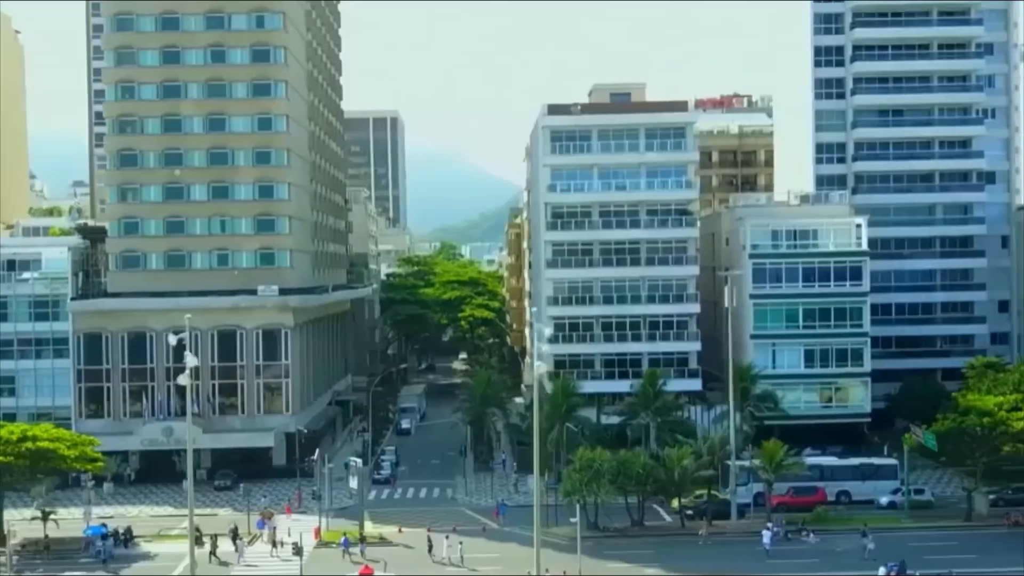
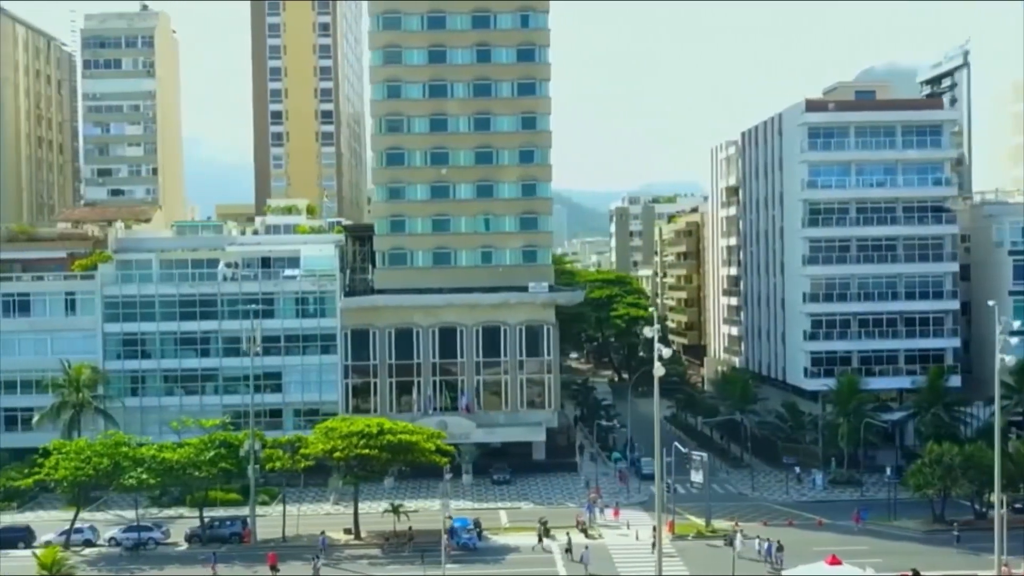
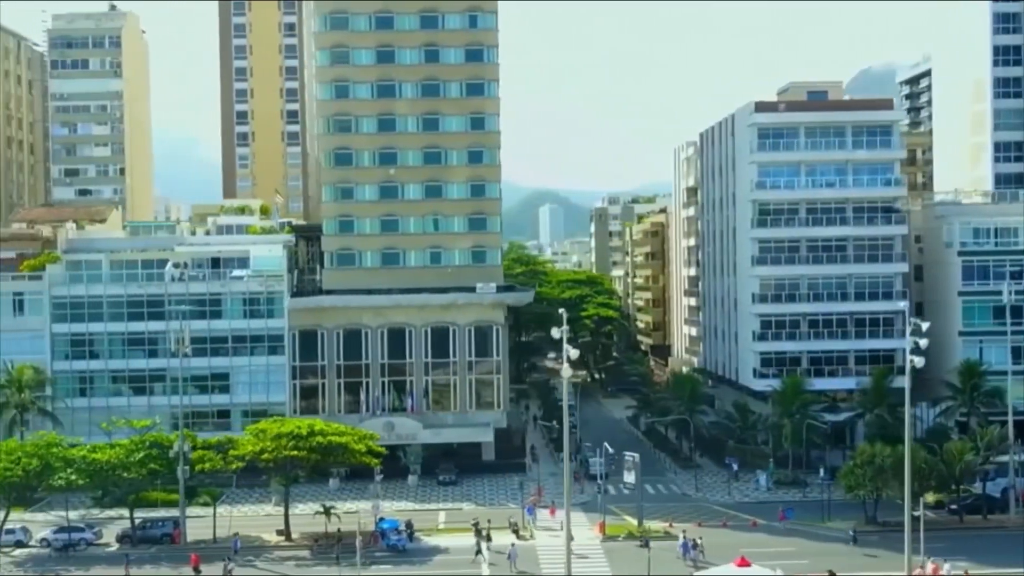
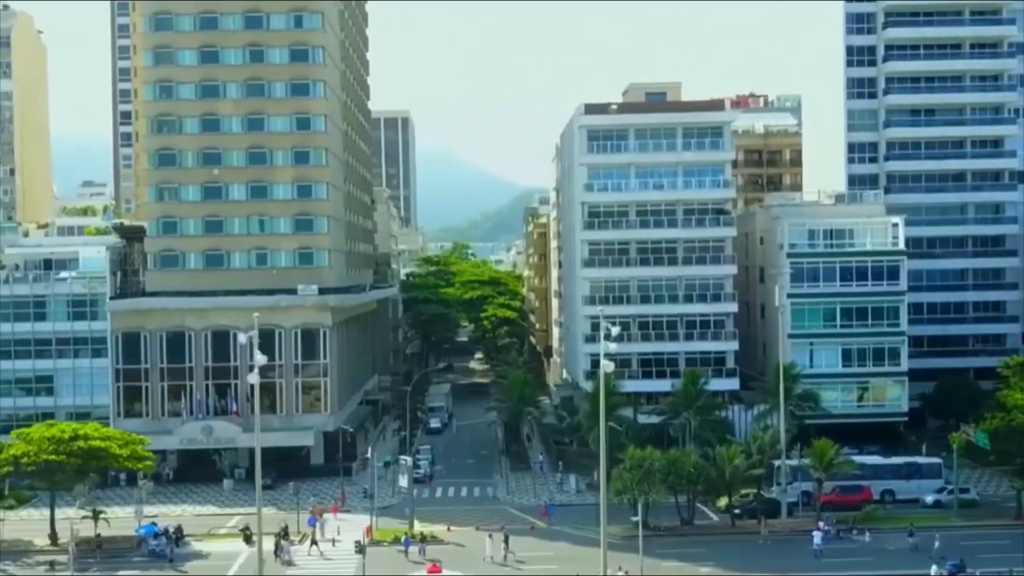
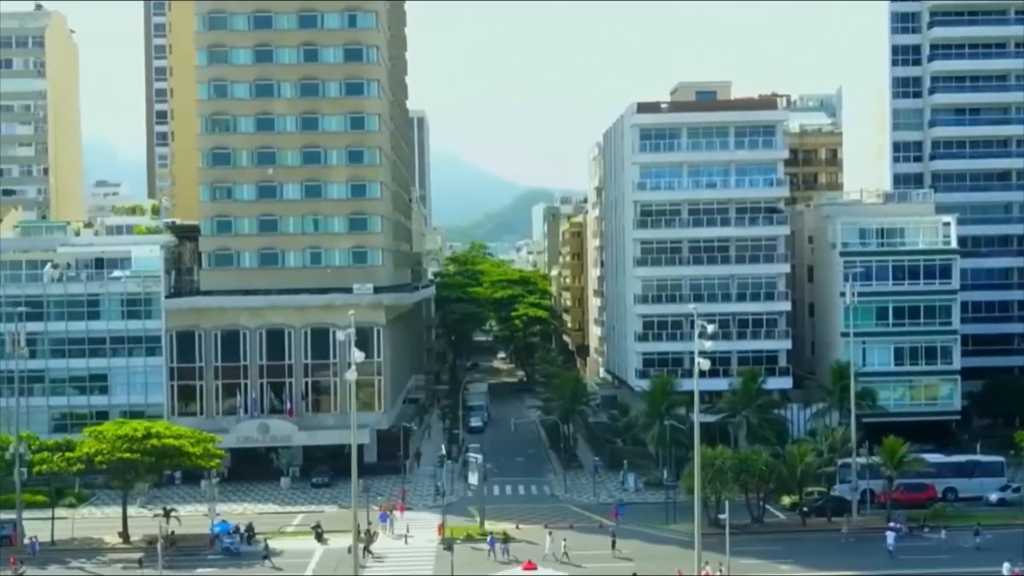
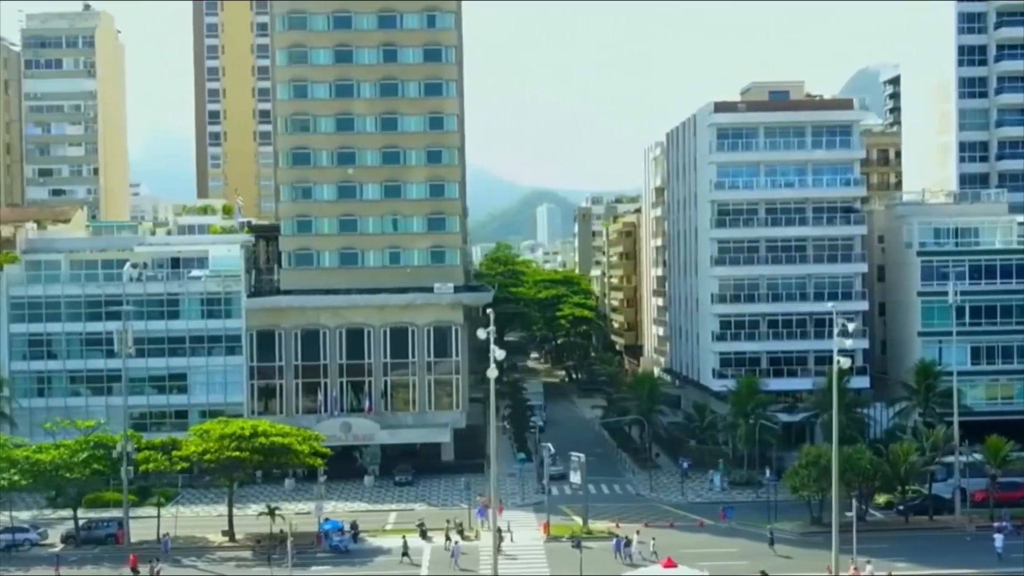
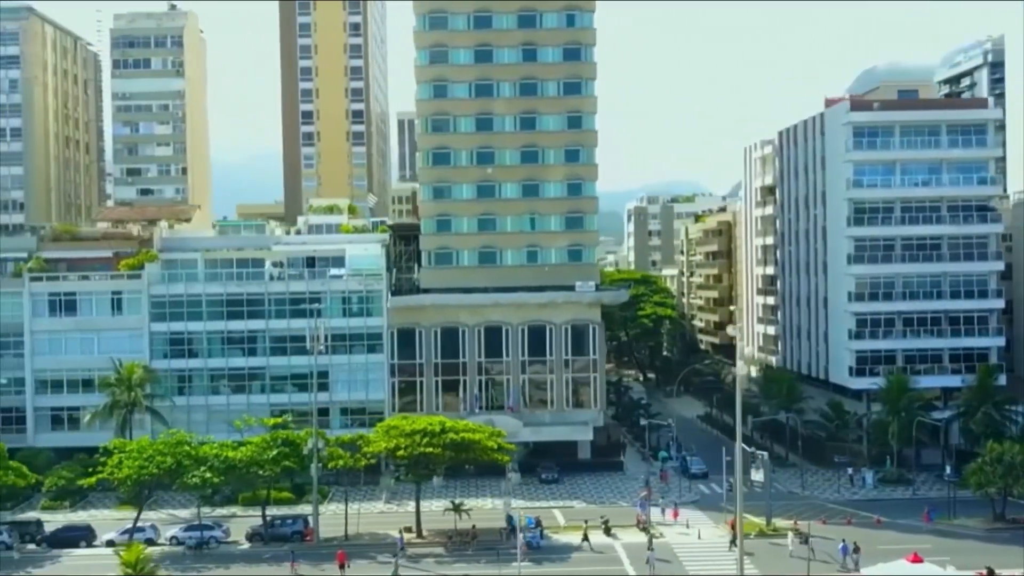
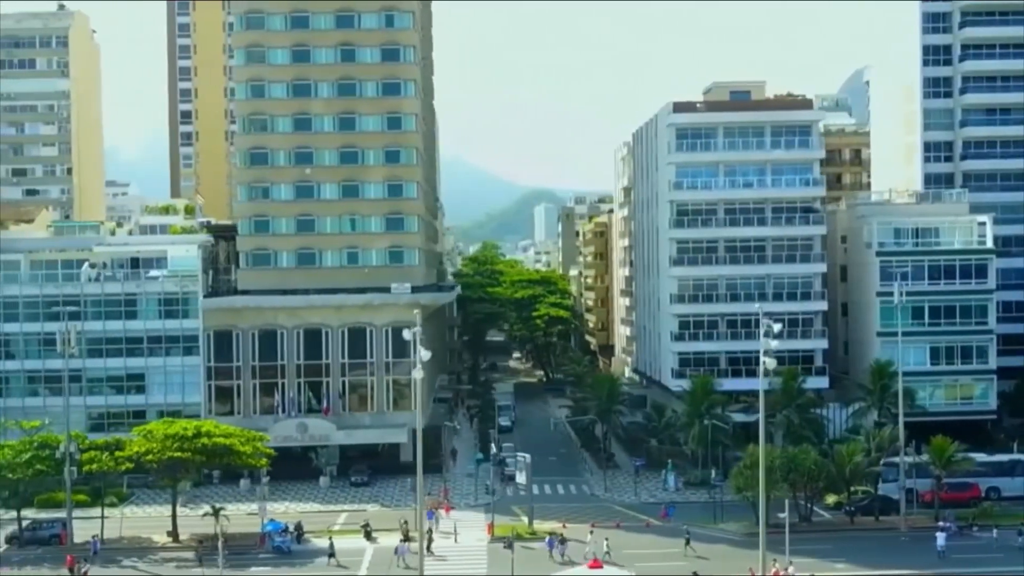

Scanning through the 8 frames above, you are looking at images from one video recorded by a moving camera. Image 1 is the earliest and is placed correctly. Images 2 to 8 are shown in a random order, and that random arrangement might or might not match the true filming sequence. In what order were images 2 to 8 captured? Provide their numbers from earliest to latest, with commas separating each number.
4, 5, 8, 6, 3, 2, 7
